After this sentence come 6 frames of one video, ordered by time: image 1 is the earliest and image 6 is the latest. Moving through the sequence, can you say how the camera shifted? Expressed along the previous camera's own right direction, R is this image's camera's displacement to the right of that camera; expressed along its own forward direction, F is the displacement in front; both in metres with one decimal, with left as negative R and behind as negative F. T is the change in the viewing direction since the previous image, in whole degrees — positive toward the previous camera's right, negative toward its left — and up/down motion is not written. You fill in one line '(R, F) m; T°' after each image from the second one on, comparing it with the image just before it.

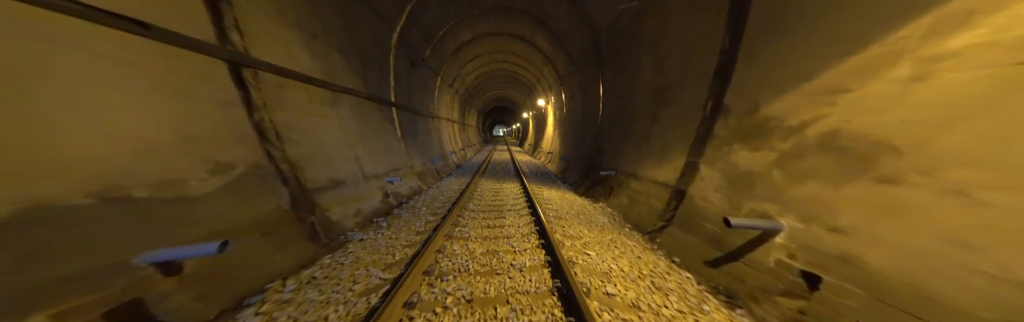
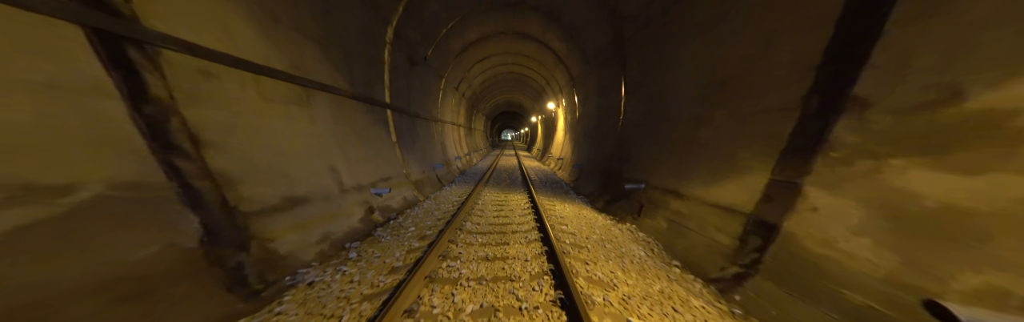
(0.0, +0.7) m; -2°
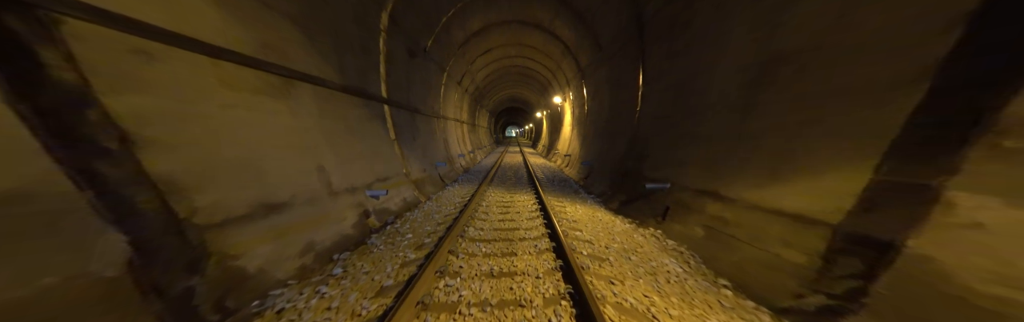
(0.0, +0.4) m; -2°
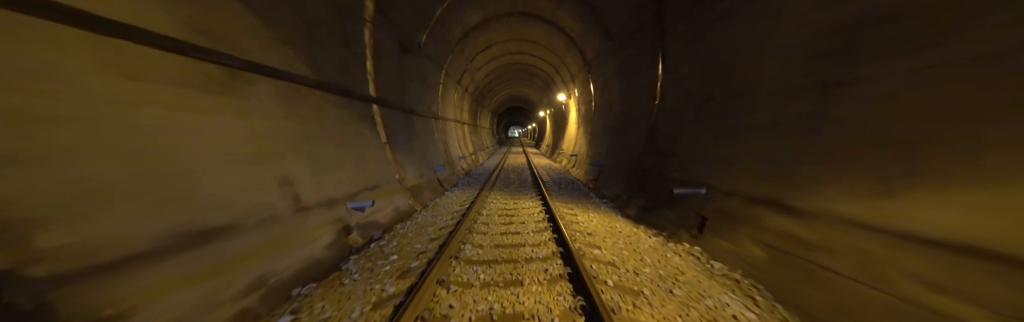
(0.0, +0.5) m; -1°
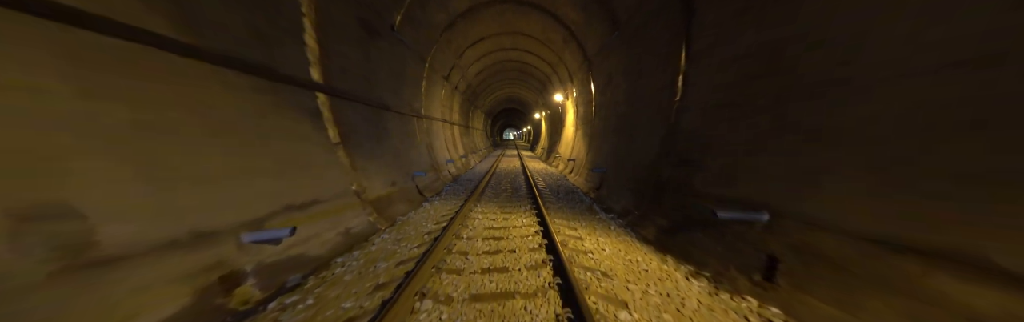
(+0.1, +0.9) m; +2°
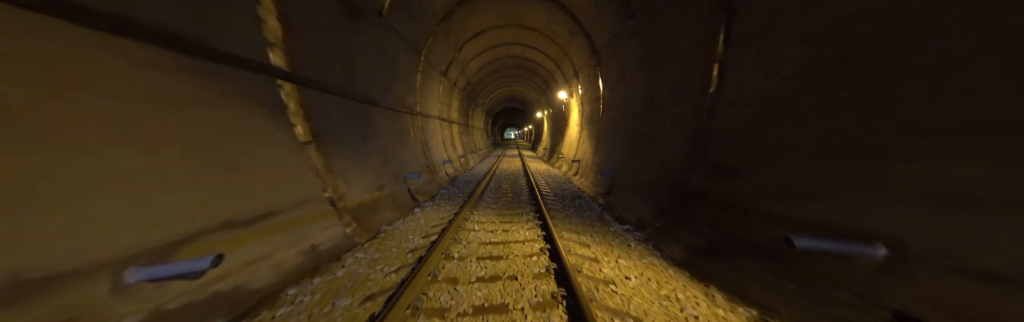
(0.0, +0.6) m; 0°
